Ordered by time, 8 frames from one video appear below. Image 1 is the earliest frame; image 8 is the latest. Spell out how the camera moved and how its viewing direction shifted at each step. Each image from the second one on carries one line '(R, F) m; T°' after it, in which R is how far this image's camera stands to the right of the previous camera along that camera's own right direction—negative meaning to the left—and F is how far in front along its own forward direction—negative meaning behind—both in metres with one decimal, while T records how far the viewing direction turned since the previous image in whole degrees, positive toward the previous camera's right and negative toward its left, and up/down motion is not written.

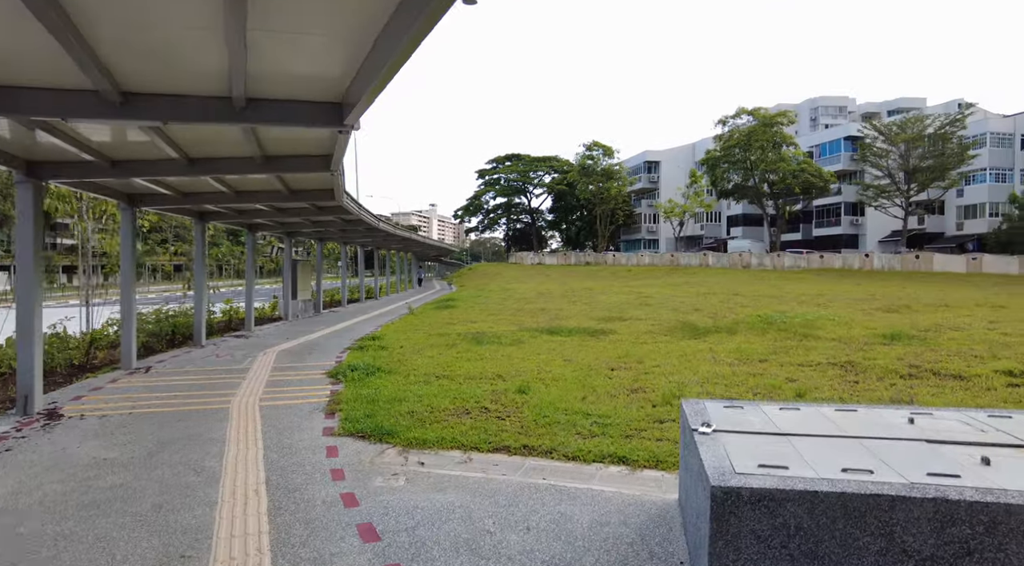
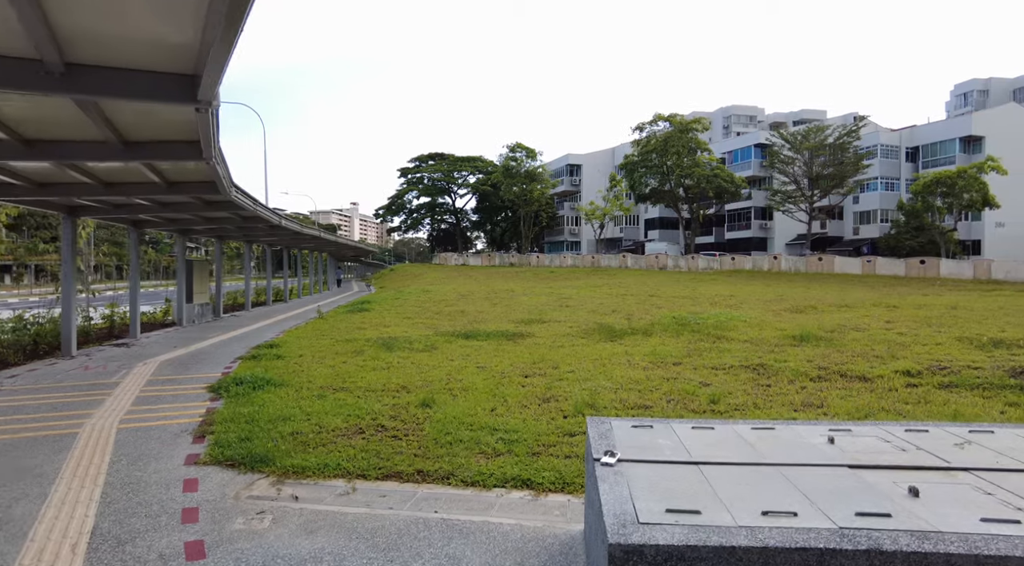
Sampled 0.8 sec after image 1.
(+0.2, +0.5) m; +6°
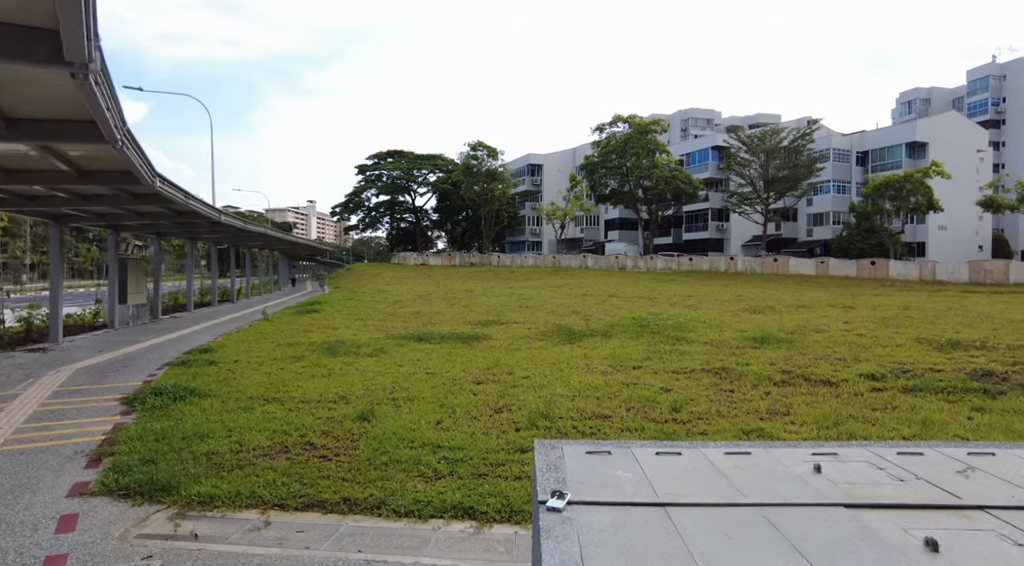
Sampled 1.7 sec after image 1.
(+0.1, +0.5) m; +3°
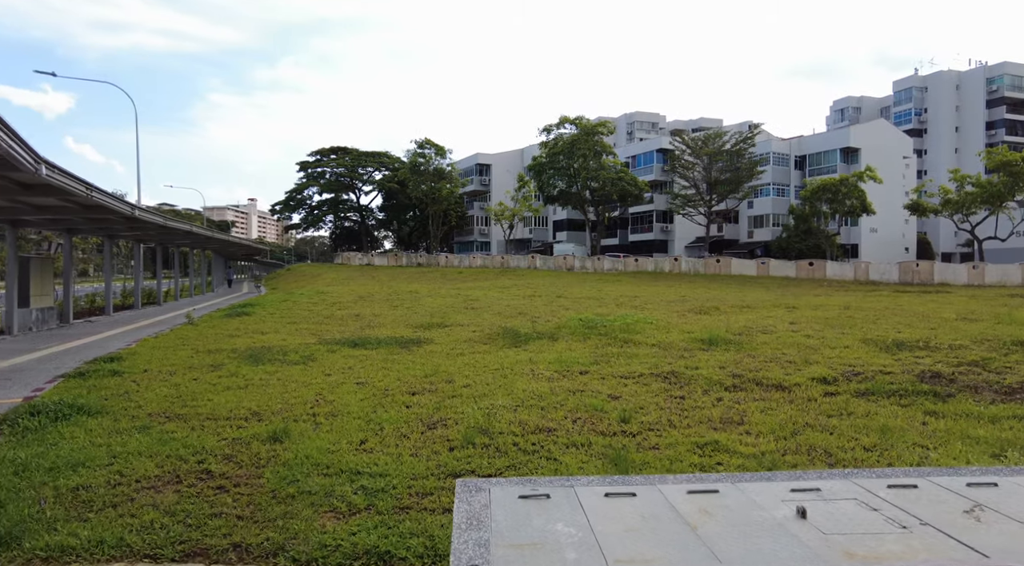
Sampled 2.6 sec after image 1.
(+0.1, +0.6) m; +4°
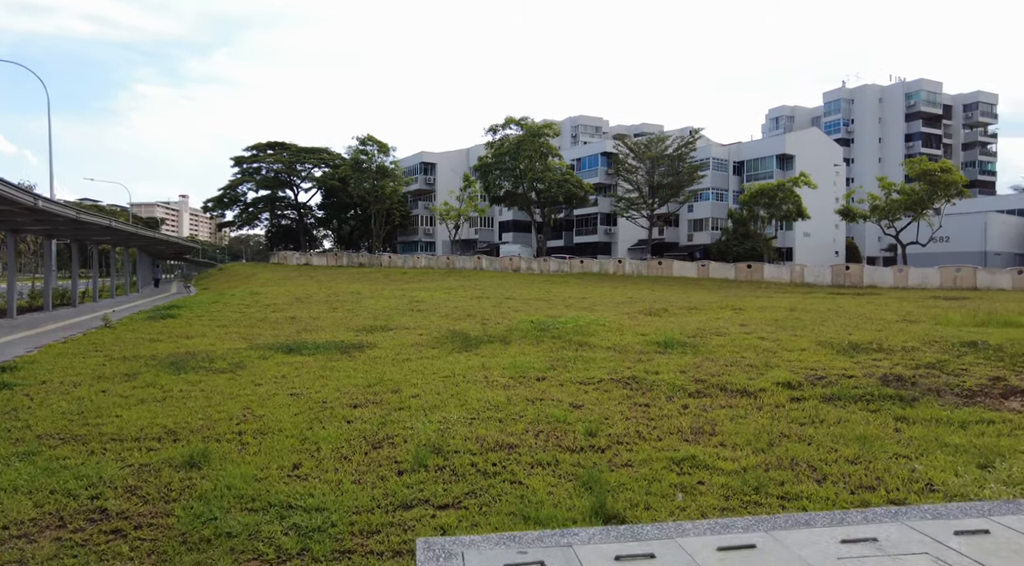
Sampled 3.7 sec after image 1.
(-0.1, +0.6) m; +5°
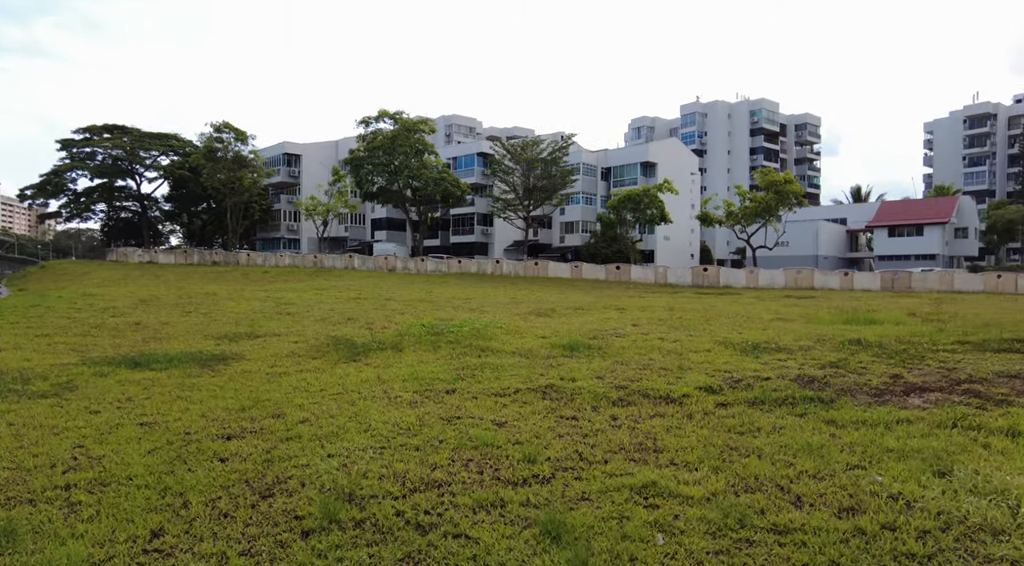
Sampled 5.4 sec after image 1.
(-0.3, +1.0) m; +10°
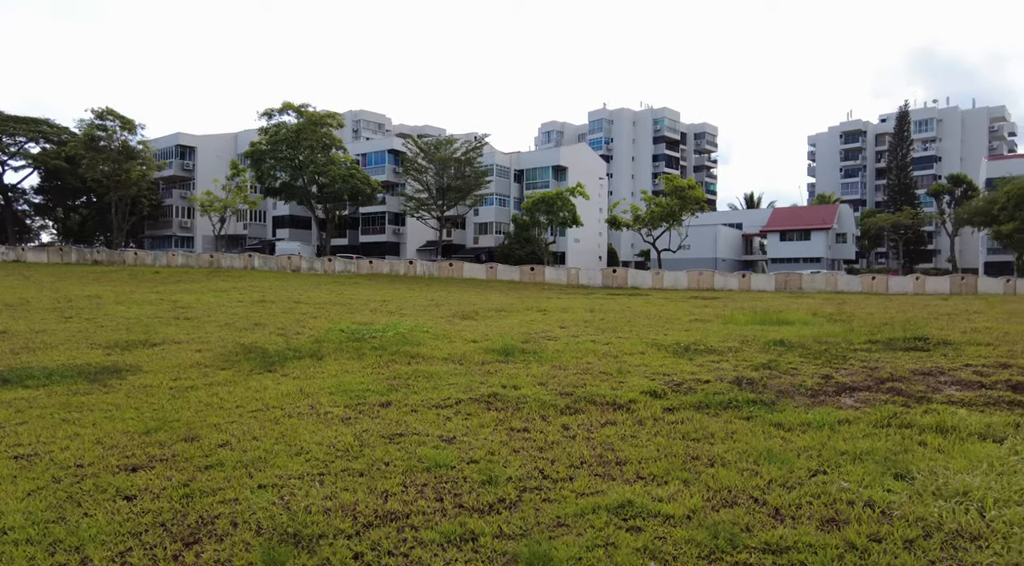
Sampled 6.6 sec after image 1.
(-0.3, +0.5) m; +7°
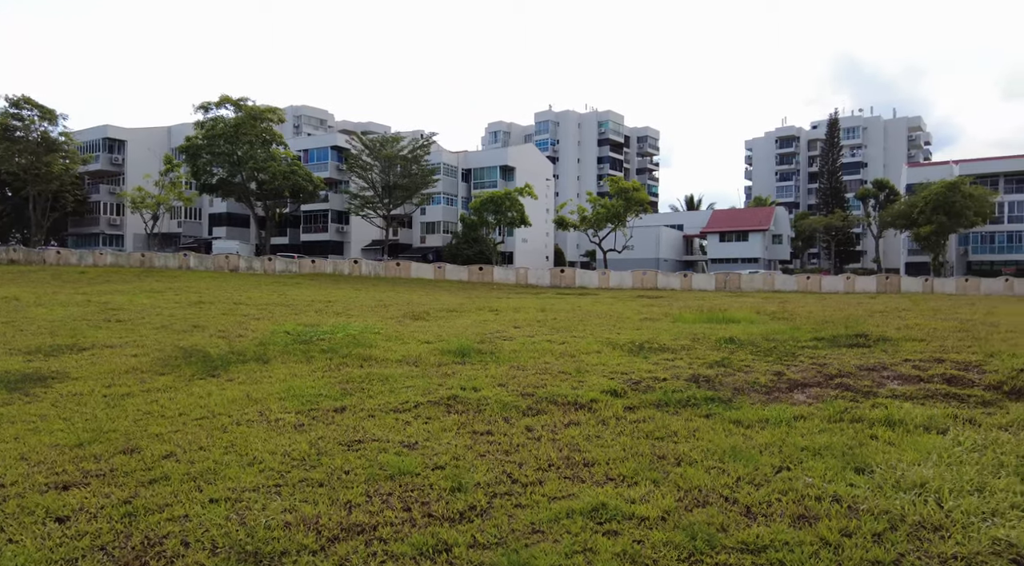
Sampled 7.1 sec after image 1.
(-0.1, +0.1) m; +4°
